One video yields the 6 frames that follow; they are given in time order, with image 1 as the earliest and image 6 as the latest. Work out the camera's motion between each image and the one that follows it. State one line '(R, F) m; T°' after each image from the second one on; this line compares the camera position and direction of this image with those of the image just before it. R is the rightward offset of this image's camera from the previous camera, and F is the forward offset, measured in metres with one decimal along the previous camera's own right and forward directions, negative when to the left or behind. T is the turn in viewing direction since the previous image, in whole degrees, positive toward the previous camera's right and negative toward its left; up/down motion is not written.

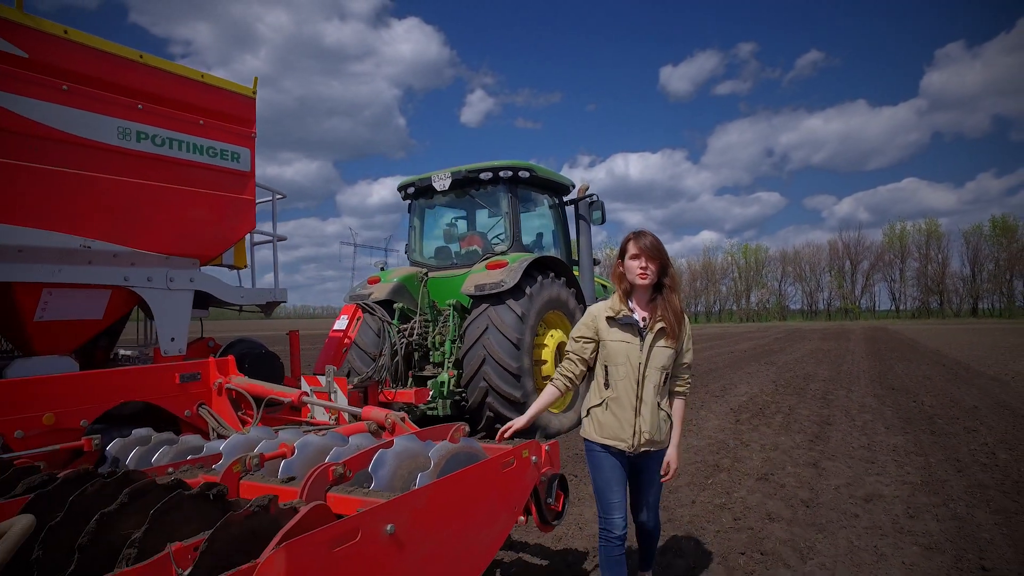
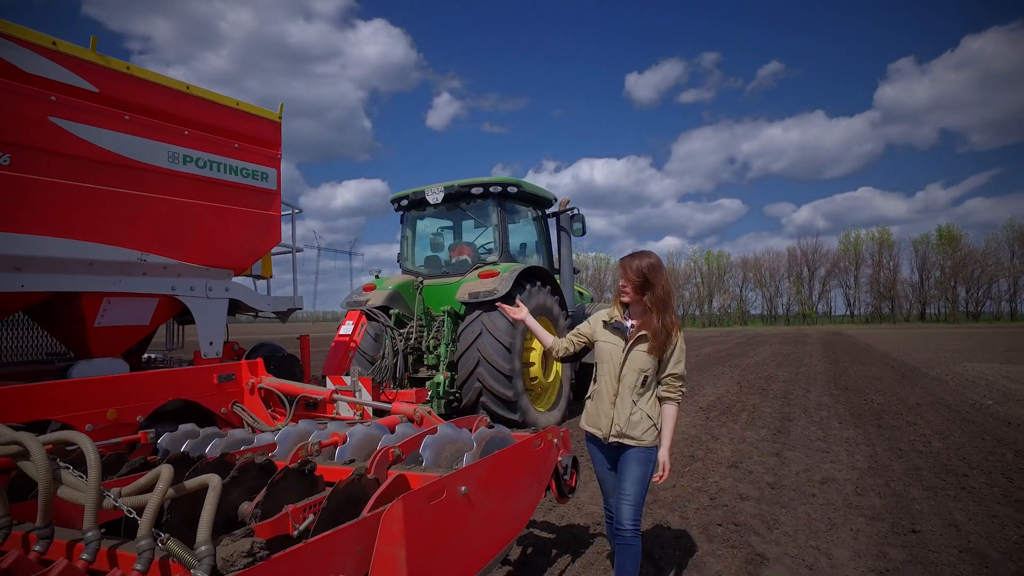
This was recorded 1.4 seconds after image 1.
(-0.3, -0.5) m; +3°
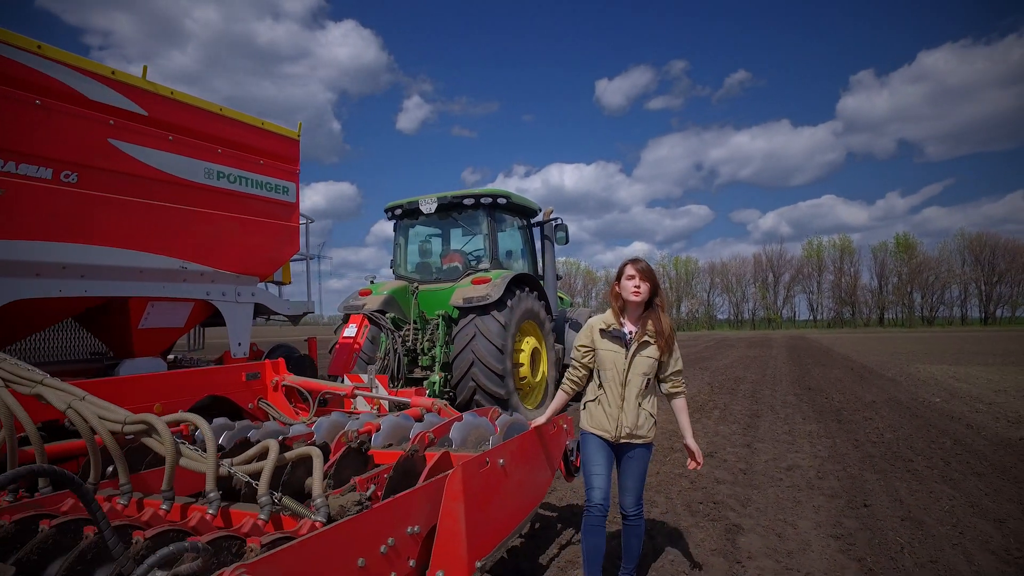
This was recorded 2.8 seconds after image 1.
(-0.3, -0.4) m; +3°
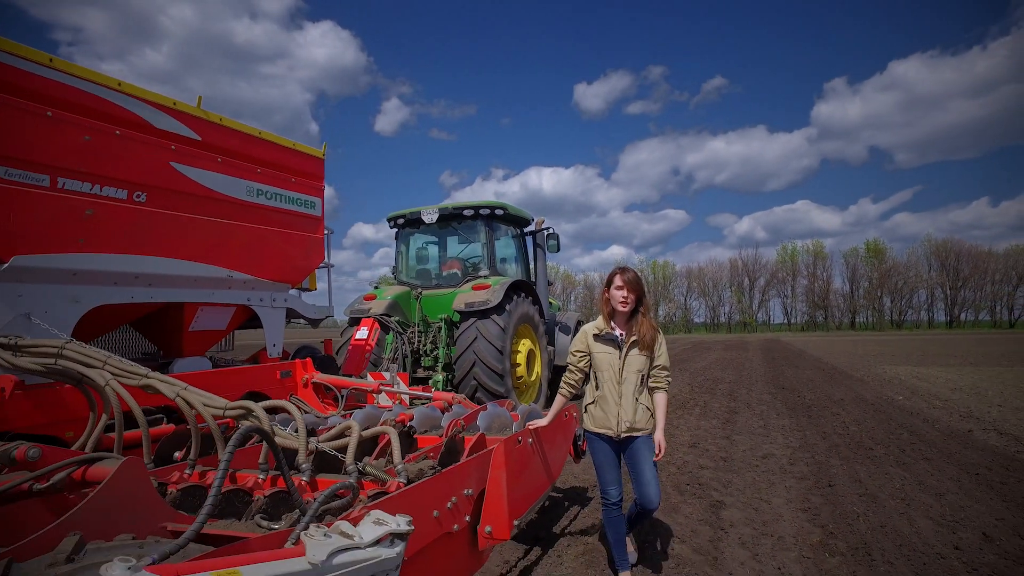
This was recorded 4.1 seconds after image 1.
(-0.3, -0.5) m; +2°
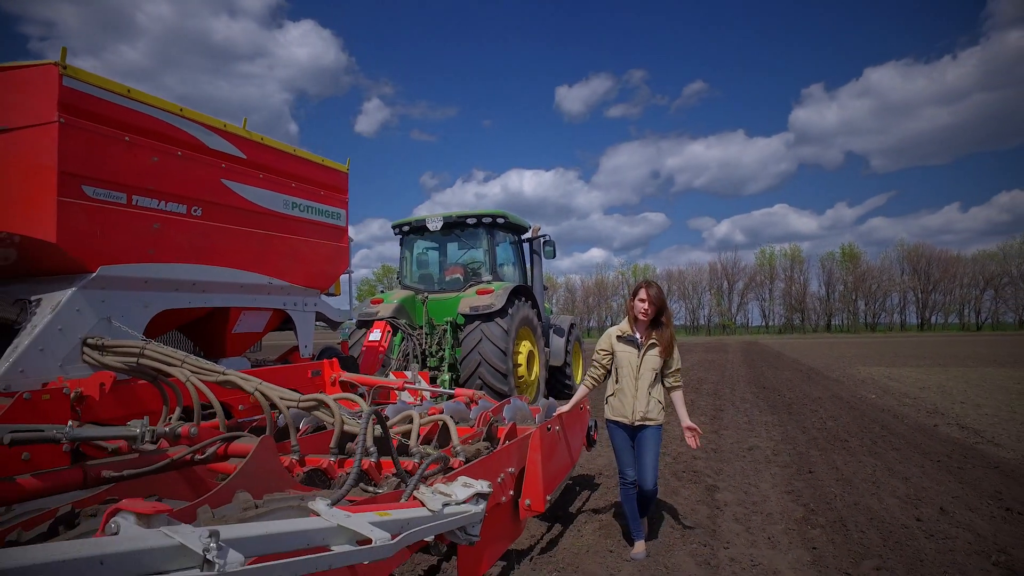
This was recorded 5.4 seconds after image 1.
(-0.3, -0.5) m; +2°
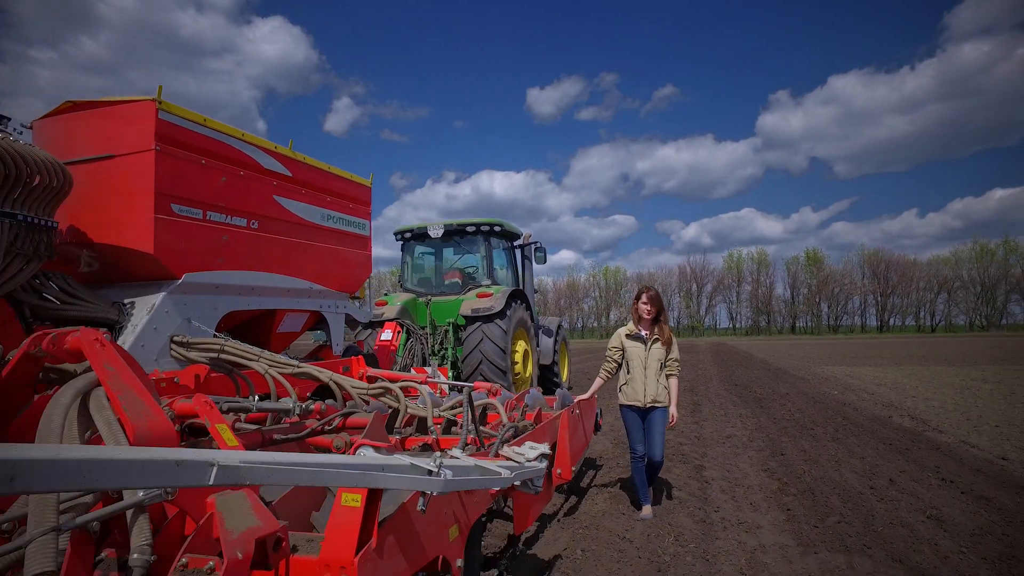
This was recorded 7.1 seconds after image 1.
(-0.4, -0.6) m; +3°
